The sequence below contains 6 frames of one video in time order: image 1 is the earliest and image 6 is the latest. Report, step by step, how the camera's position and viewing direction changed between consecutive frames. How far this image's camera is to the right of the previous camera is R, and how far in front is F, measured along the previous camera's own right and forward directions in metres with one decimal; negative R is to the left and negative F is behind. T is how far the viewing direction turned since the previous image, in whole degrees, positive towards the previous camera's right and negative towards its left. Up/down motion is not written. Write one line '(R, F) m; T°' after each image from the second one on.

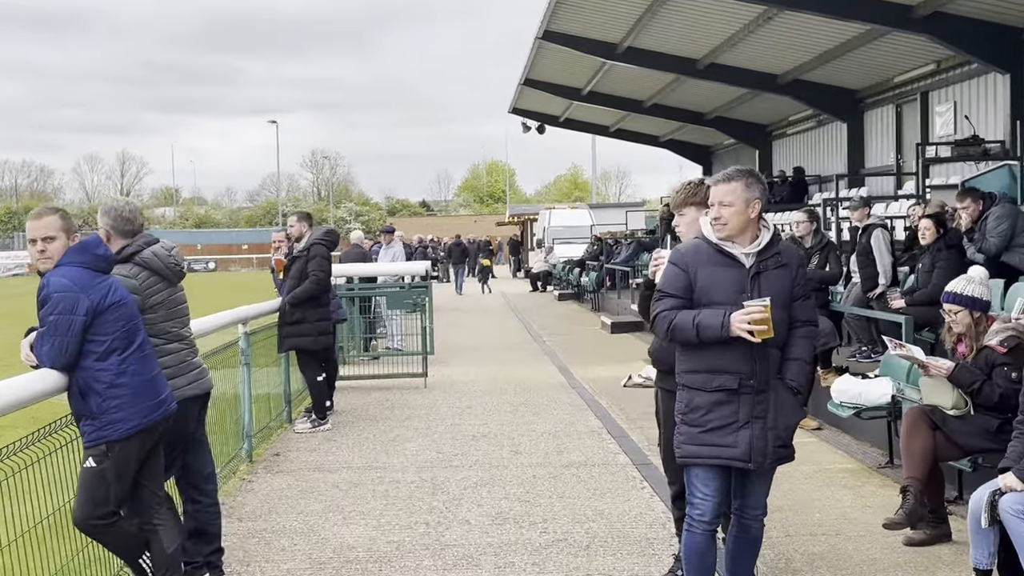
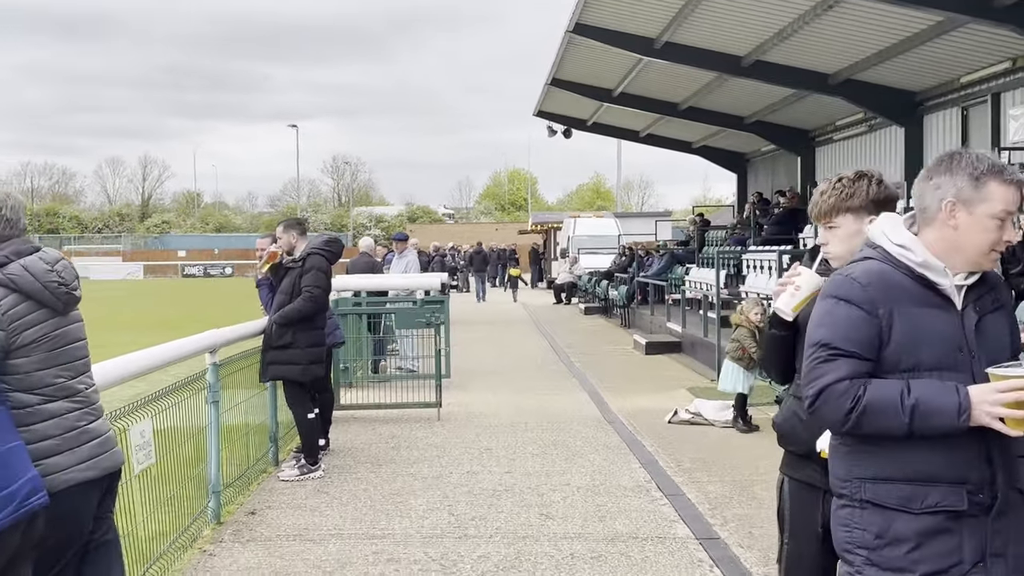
(-0.1, +1.4) m; -1°
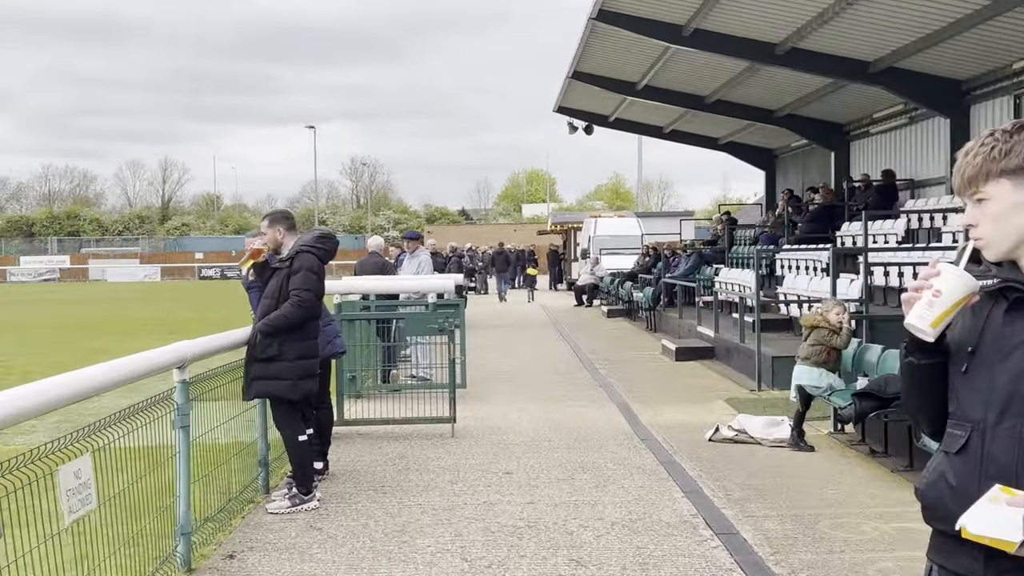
(0.0, +0.9) m; -1°
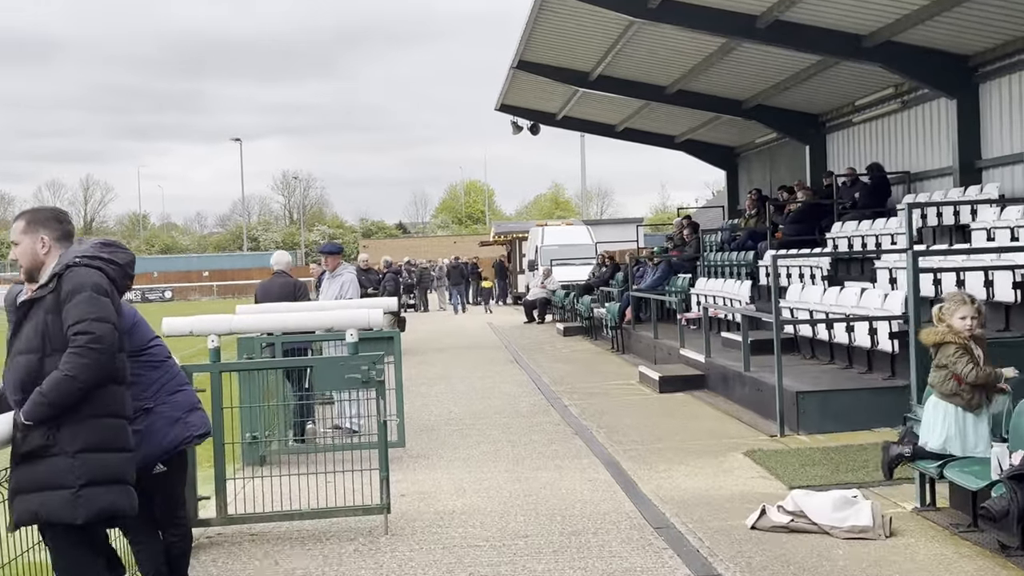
(-0.1, +2.5) m; +3°
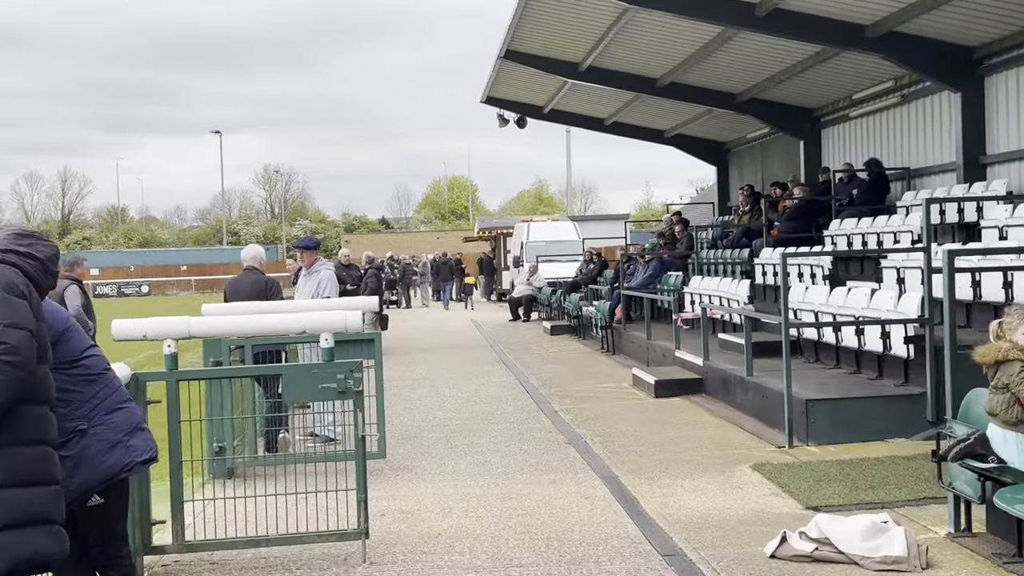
(-0.1, +0.6) m; +1°
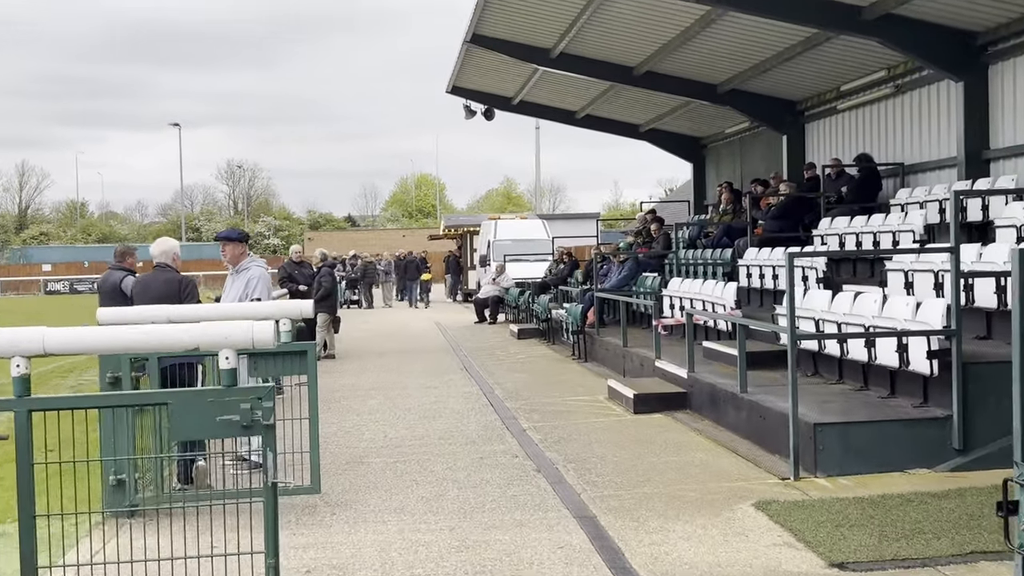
(0.0, +1.2) m; +2°
